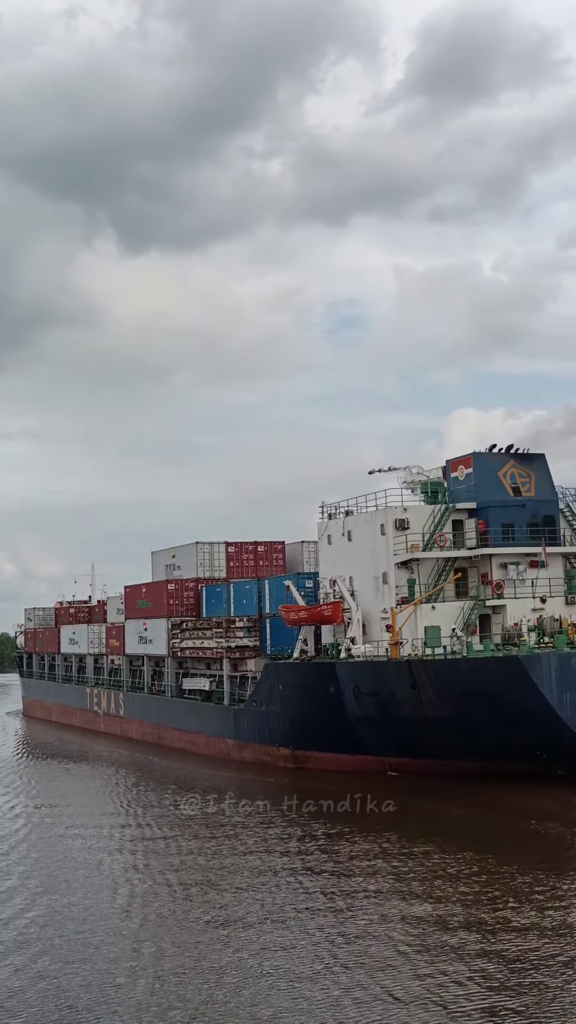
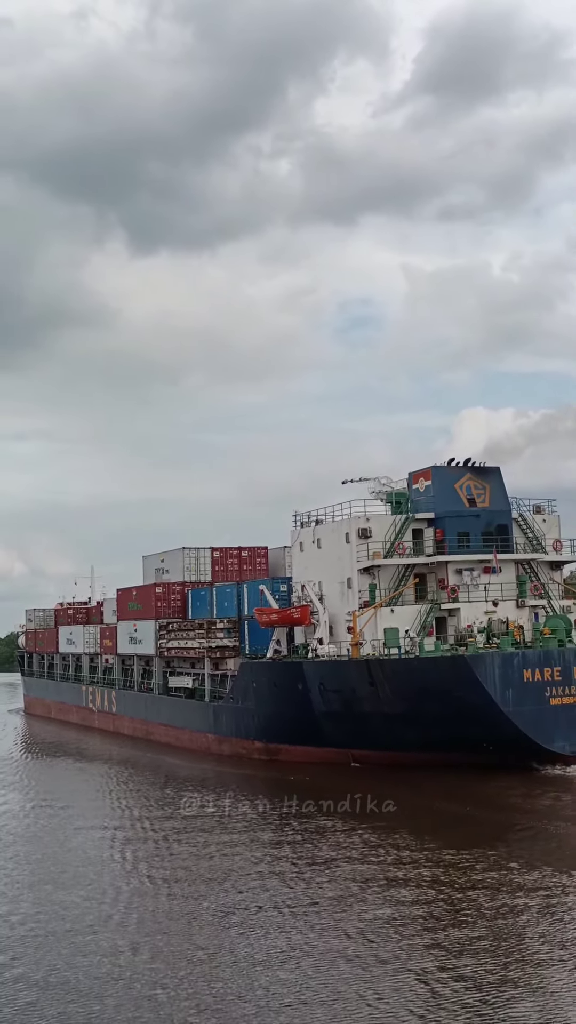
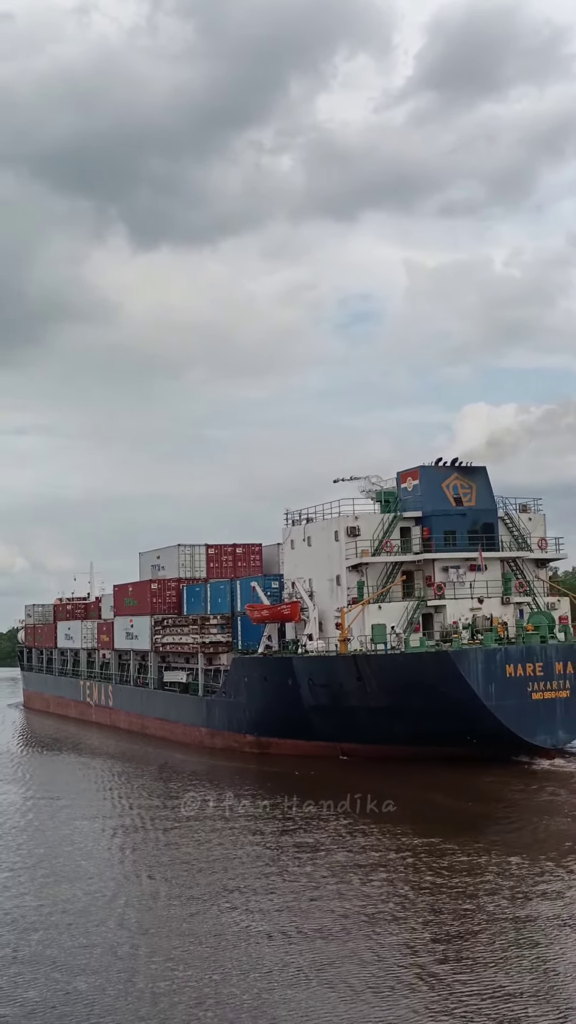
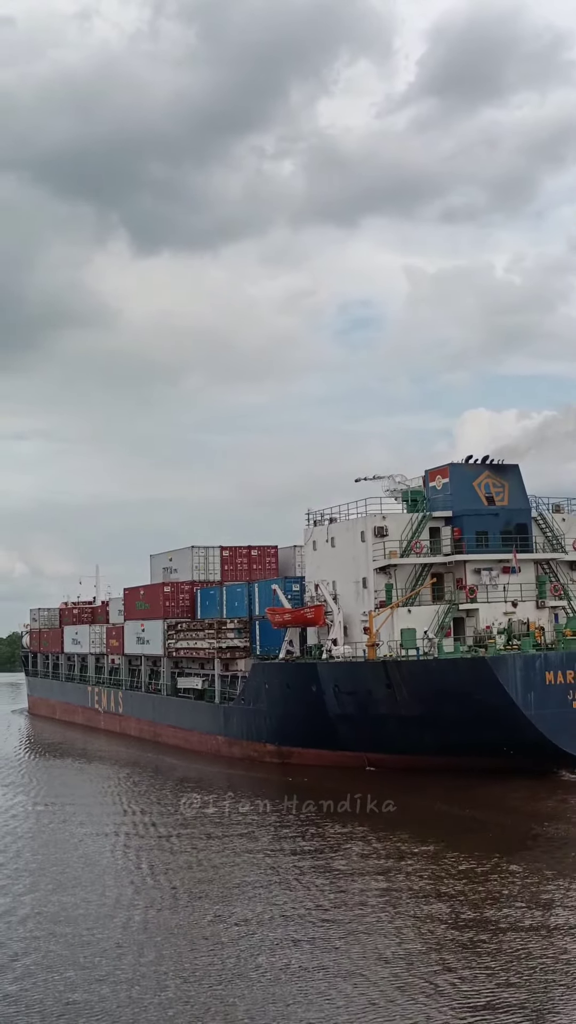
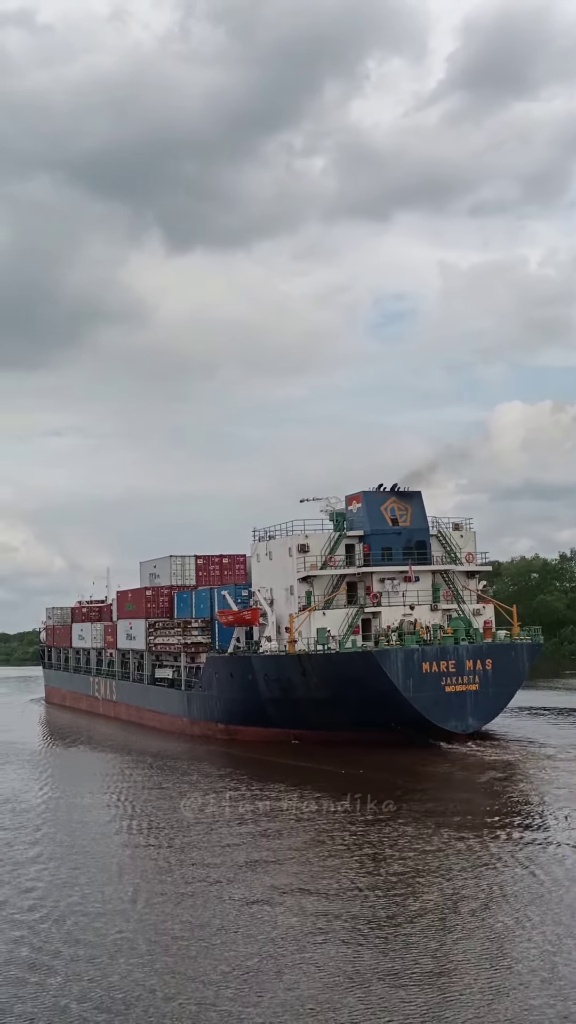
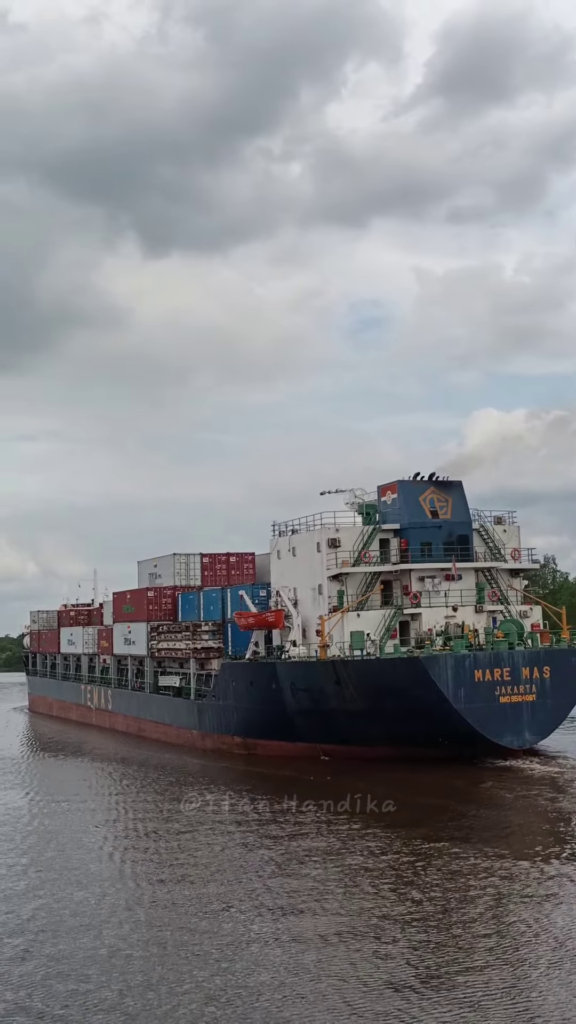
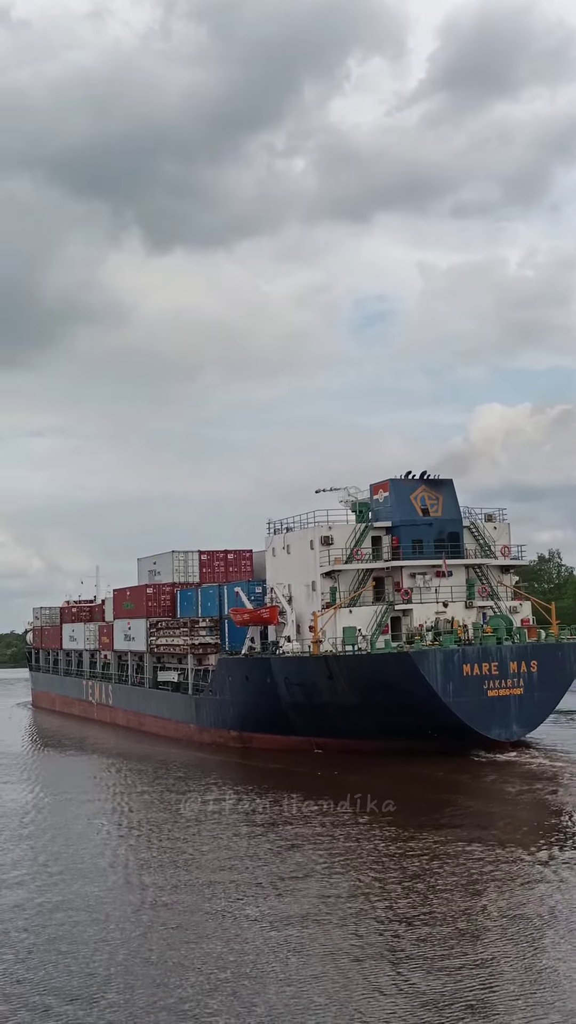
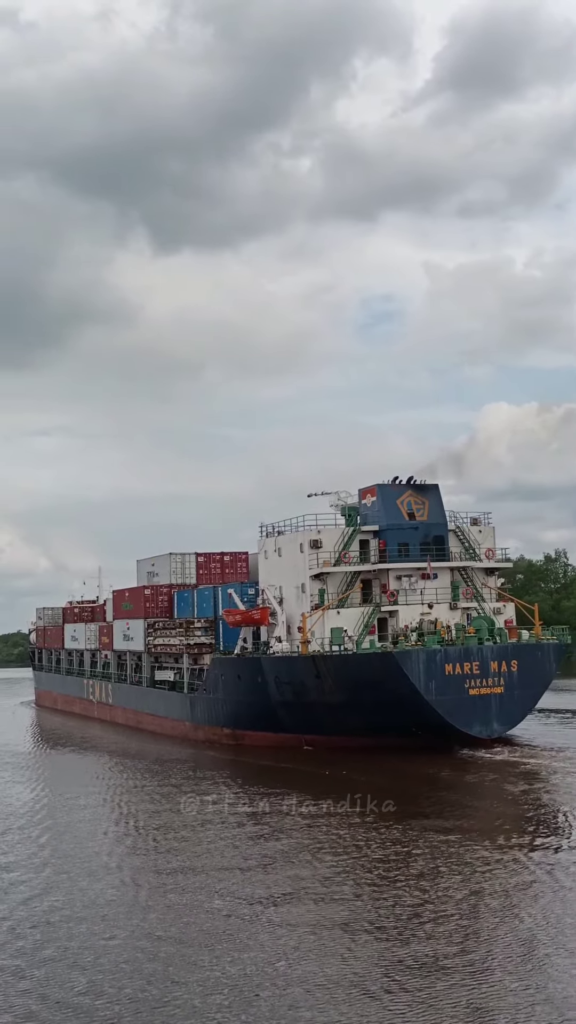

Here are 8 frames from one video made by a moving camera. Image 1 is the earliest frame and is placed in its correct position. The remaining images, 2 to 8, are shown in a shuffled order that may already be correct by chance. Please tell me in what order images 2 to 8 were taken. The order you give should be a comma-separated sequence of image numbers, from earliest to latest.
4, 2, 3, 6, 7, 8, 5
